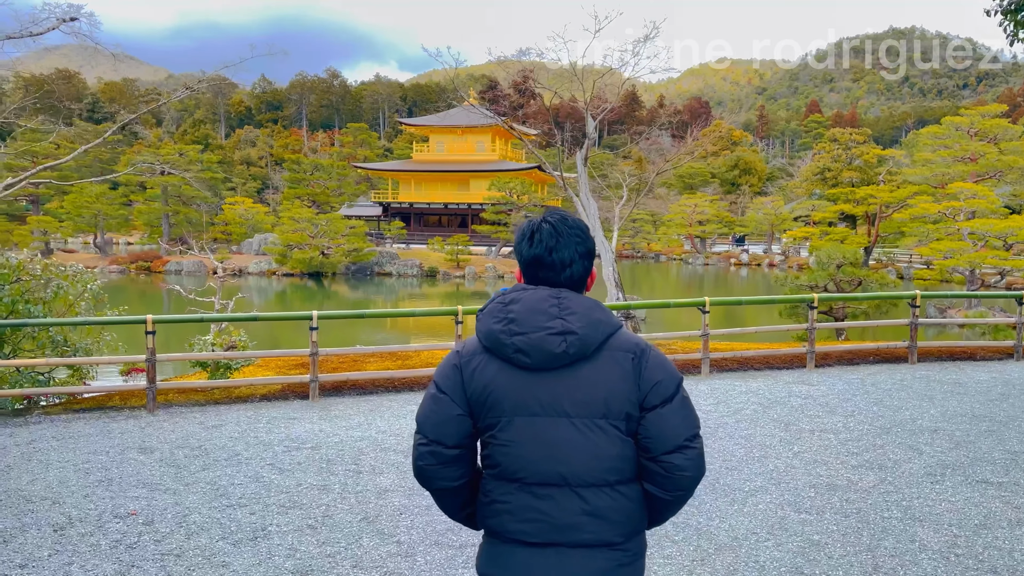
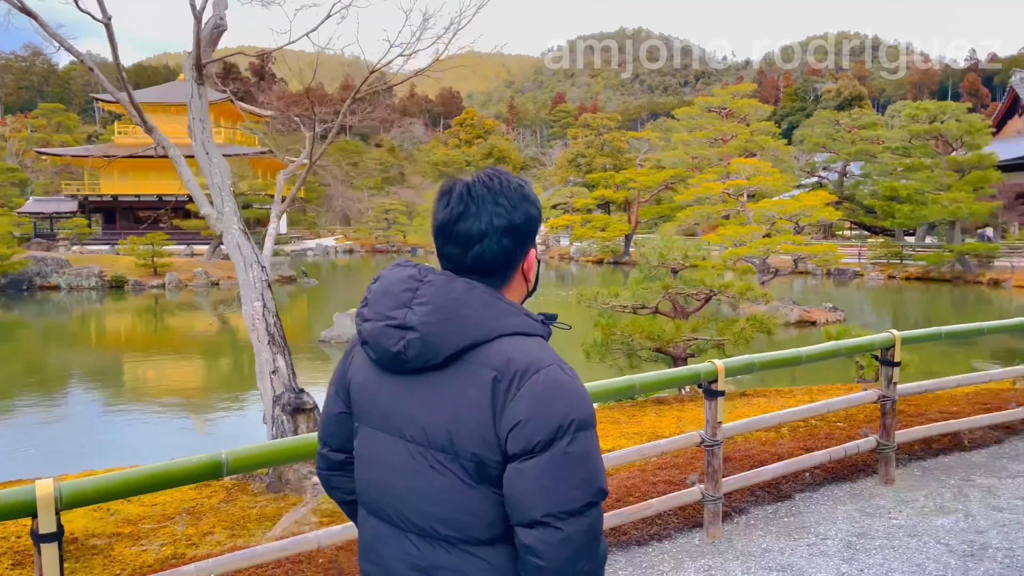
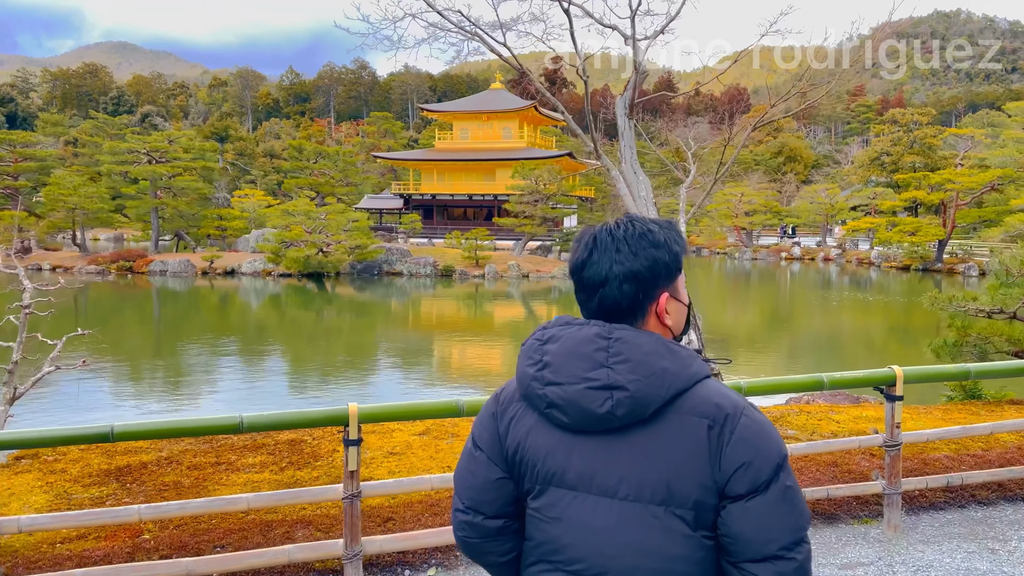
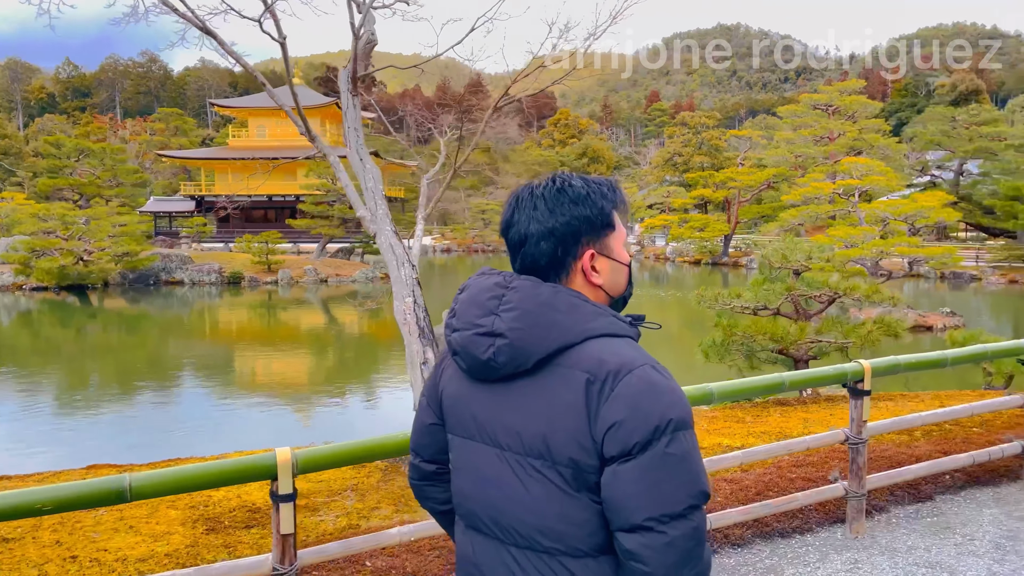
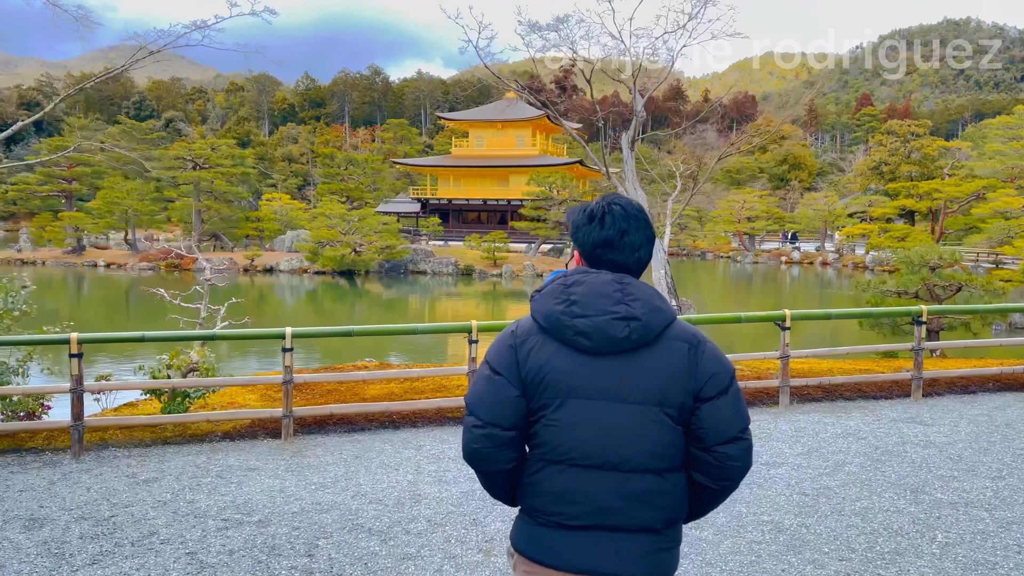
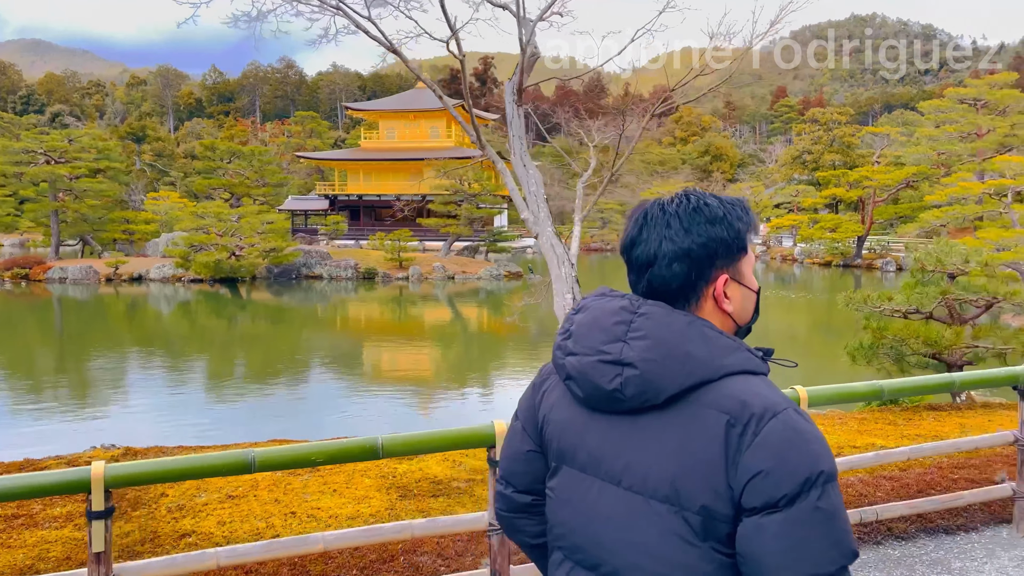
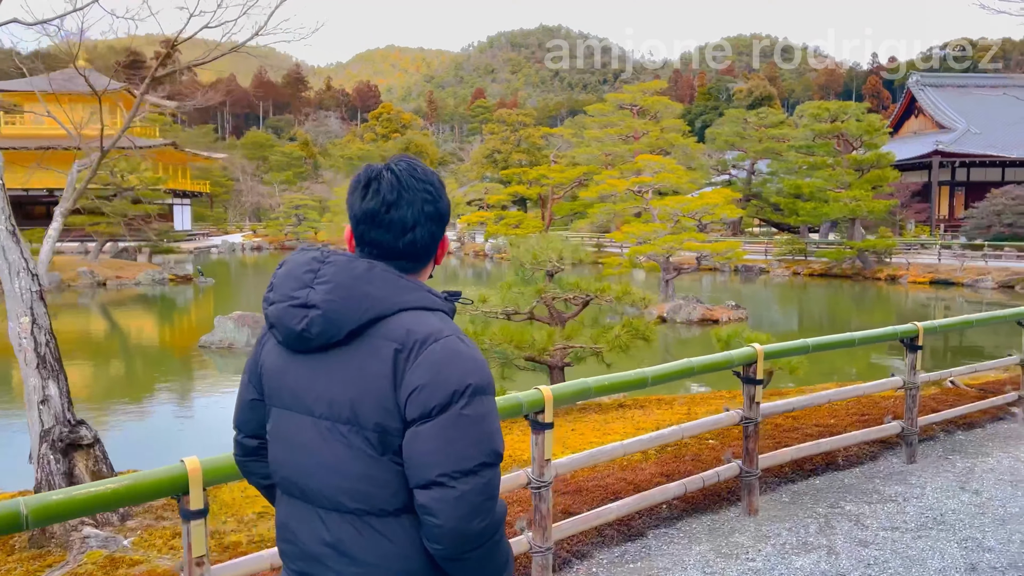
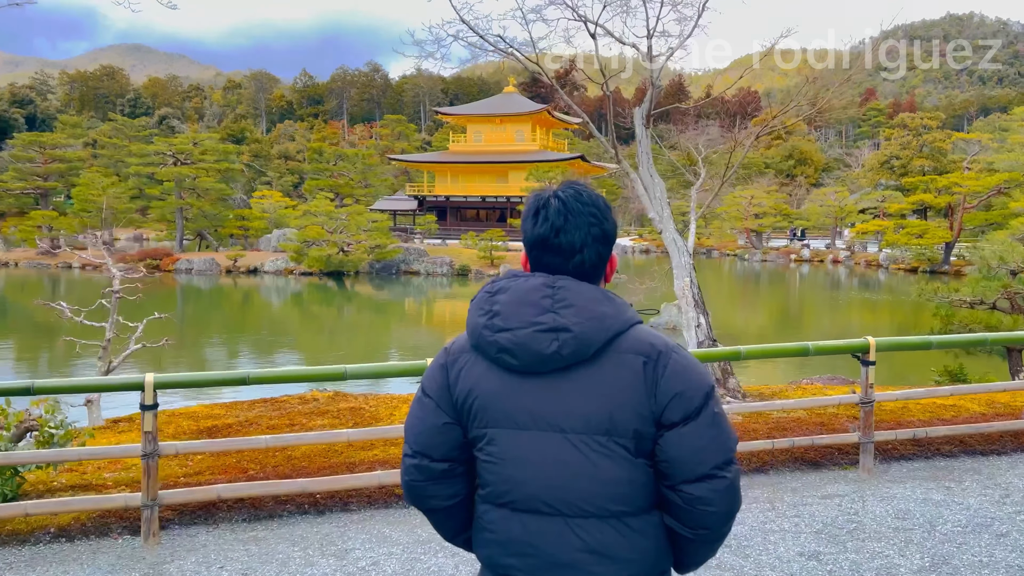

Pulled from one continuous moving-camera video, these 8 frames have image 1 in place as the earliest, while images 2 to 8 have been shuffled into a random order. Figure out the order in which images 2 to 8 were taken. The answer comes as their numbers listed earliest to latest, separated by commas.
5, 8, 3, 6, 4, 2, 7
